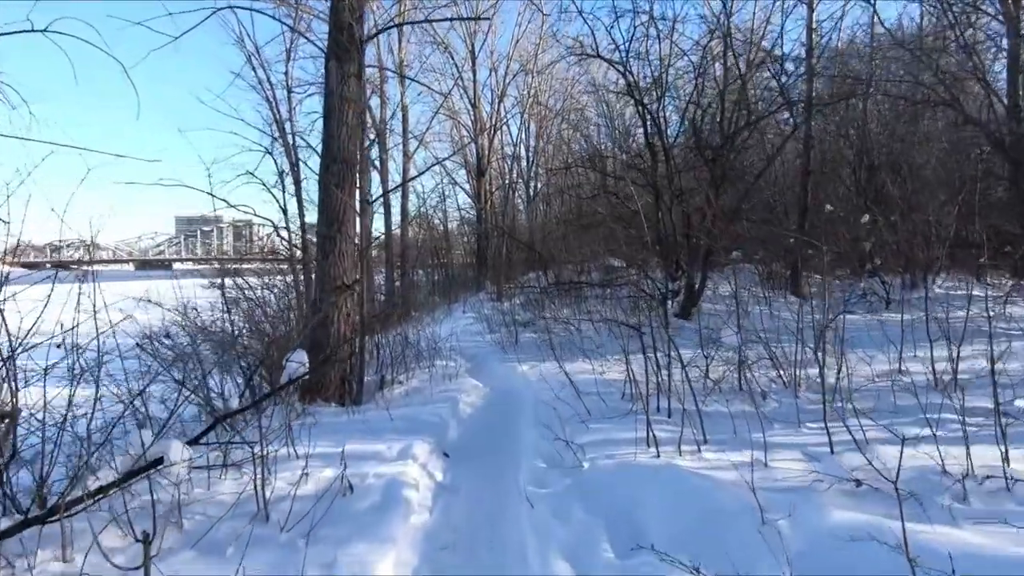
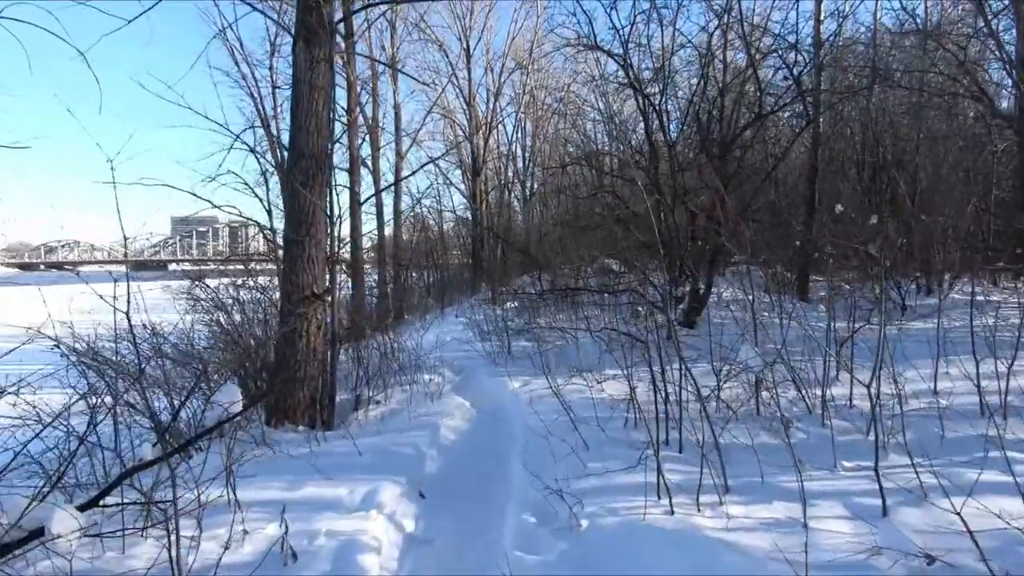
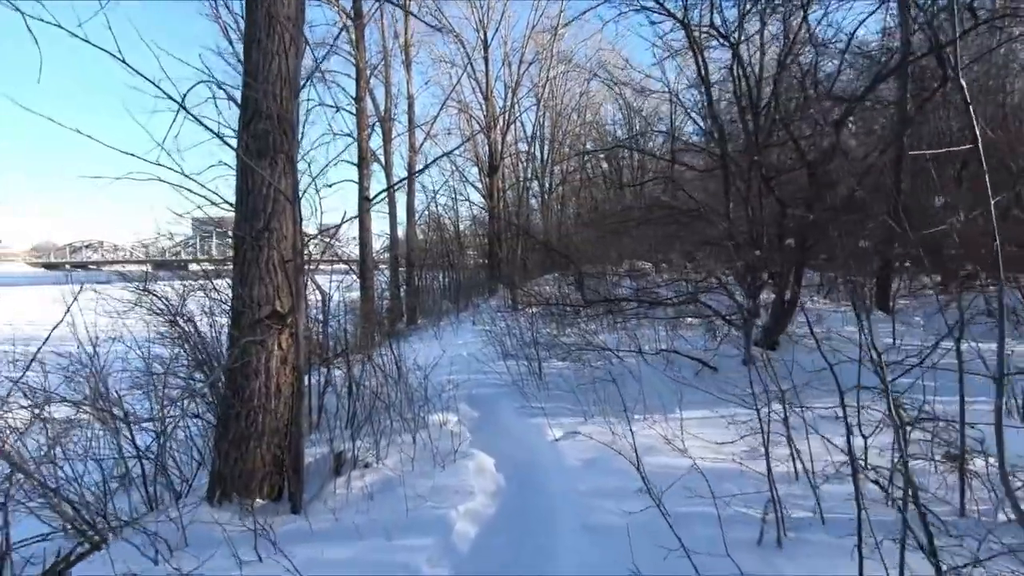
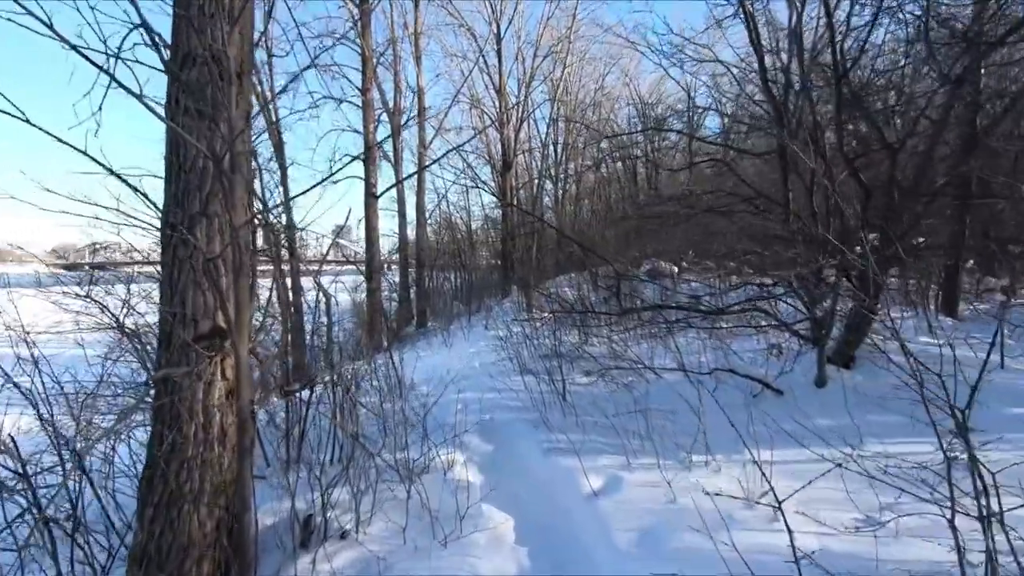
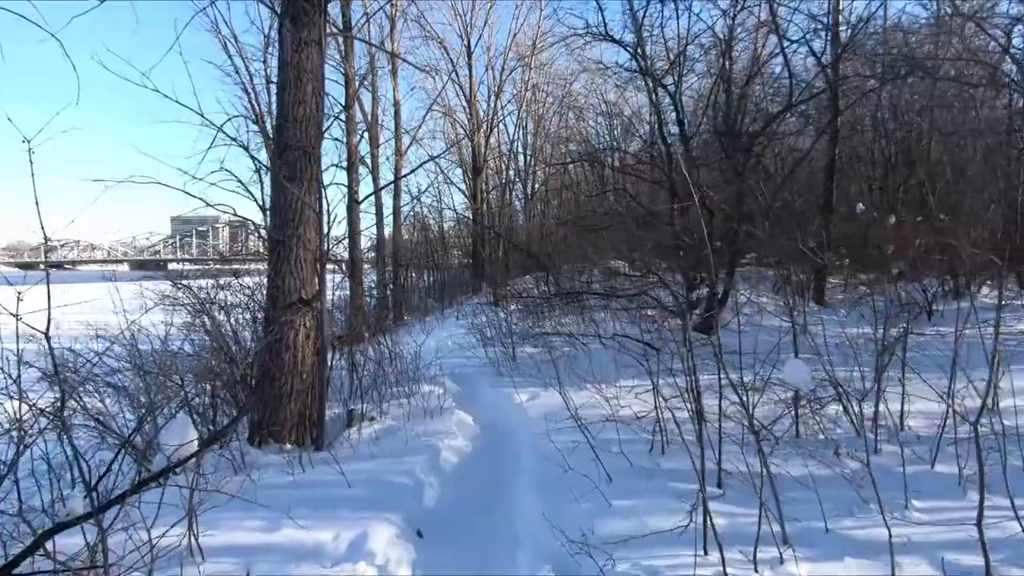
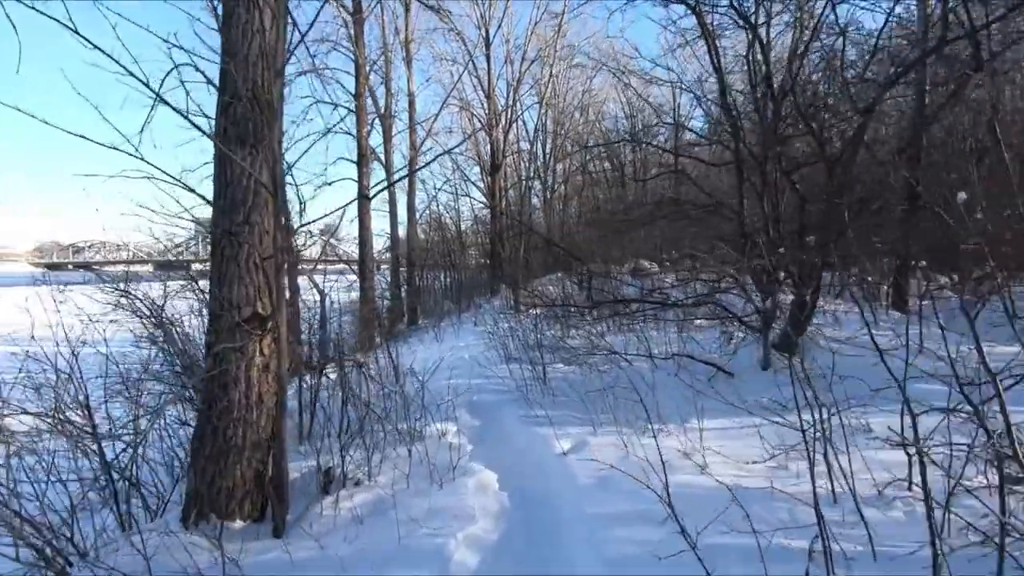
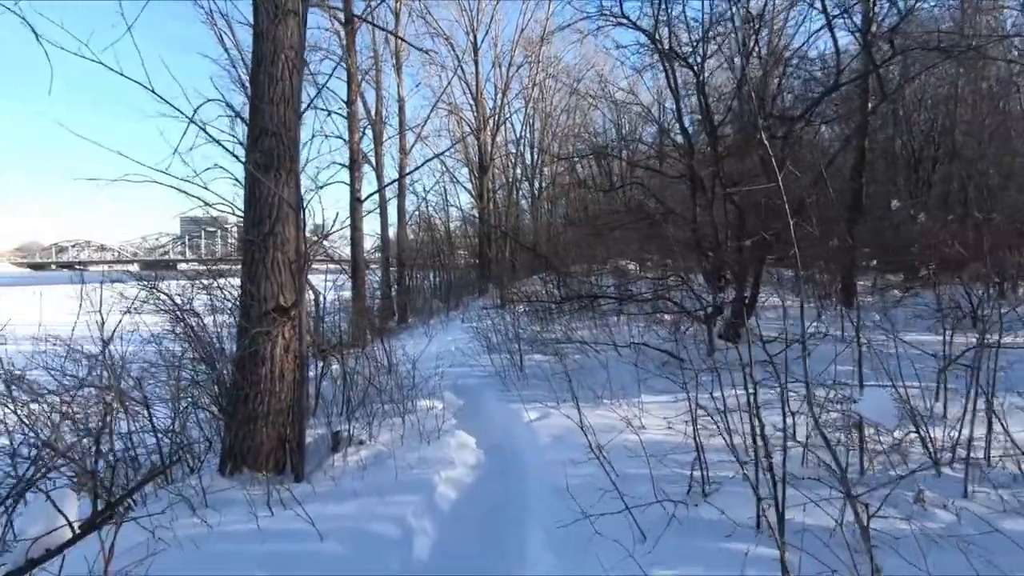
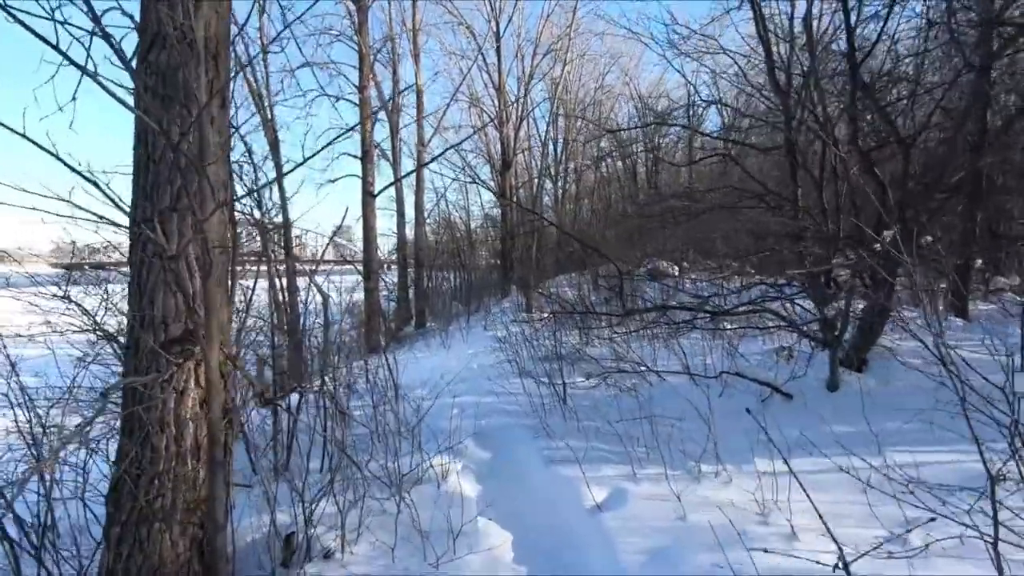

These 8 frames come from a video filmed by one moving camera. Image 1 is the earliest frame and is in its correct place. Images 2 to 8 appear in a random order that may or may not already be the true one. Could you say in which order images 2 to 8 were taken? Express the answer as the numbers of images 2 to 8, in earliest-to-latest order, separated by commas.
2, 5, 7, 3, 6, 4, 8
